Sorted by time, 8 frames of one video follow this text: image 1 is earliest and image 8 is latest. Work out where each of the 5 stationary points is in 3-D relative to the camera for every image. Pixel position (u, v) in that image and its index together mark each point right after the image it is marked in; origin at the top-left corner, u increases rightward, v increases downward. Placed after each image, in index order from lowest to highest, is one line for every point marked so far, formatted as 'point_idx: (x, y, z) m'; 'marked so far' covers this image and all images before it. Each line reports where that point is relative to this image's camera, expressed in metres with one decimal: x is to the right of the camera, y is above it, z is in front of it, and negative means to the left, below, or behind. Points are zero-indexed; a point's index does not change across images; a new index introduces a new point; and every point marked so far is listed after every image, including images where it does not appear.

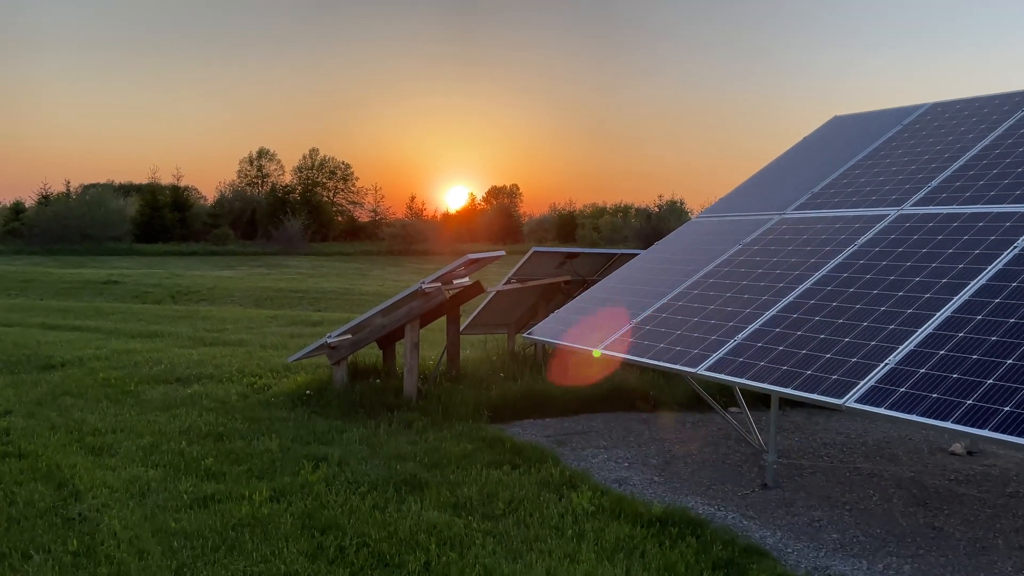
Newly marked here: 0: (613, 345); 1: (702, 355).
0: (+0.9, -0.5, +7.3) m
1: (+1.5, -0.5, +6.5) m
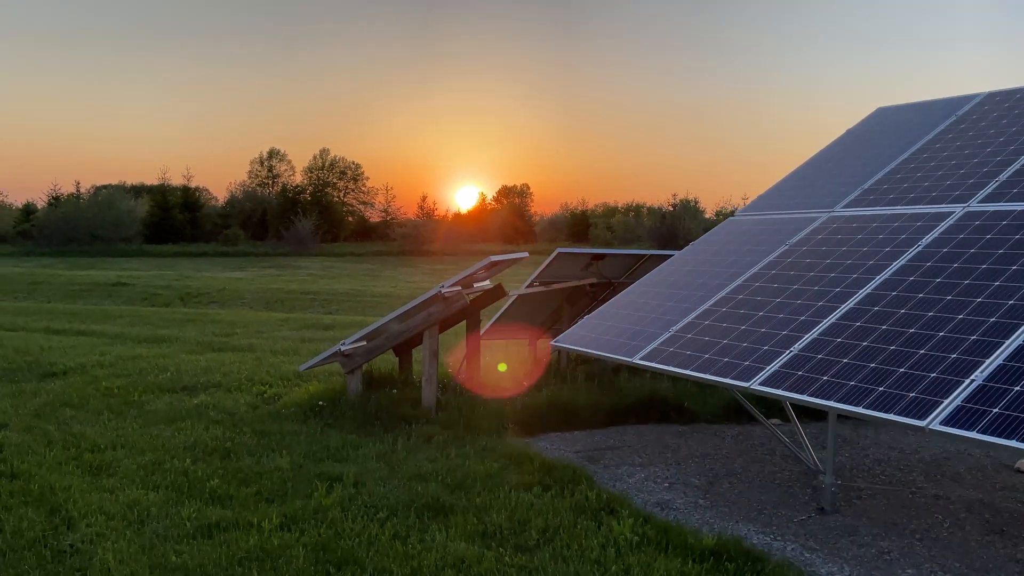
0: (+1.2, -0.6, +6.7) m
1: (+1.7, -0.6, +5.9) m
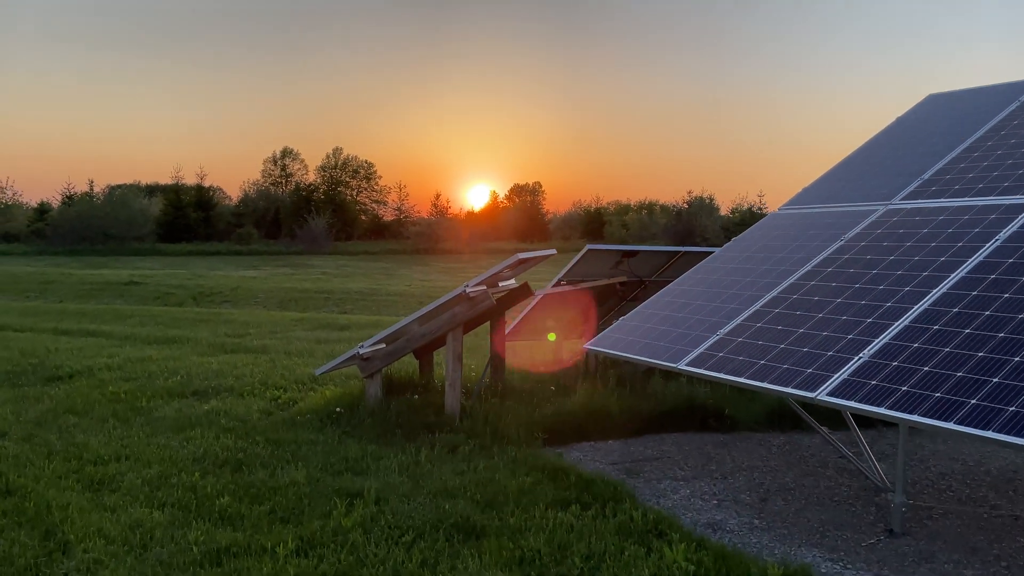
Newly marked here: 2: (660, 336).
0: (+1.4, -0.6, +6.1) m
1: (+2.0, -0.6, +5.3) m
2: (+1.3, -0.4, +6.9) m
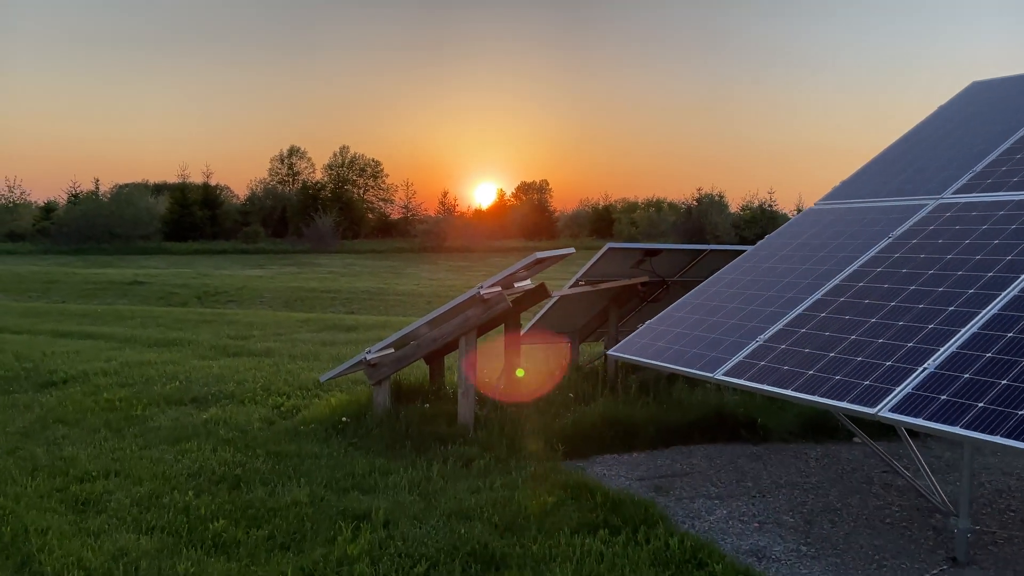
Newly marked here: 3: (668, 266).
0: (+1.6, -0.6, +5.6) m
1: (+2.1, -0.6, +4.7) m
2: (+1.4, -0.4, +6.4) m
3: (+1.8, +0.3, +9.4) m
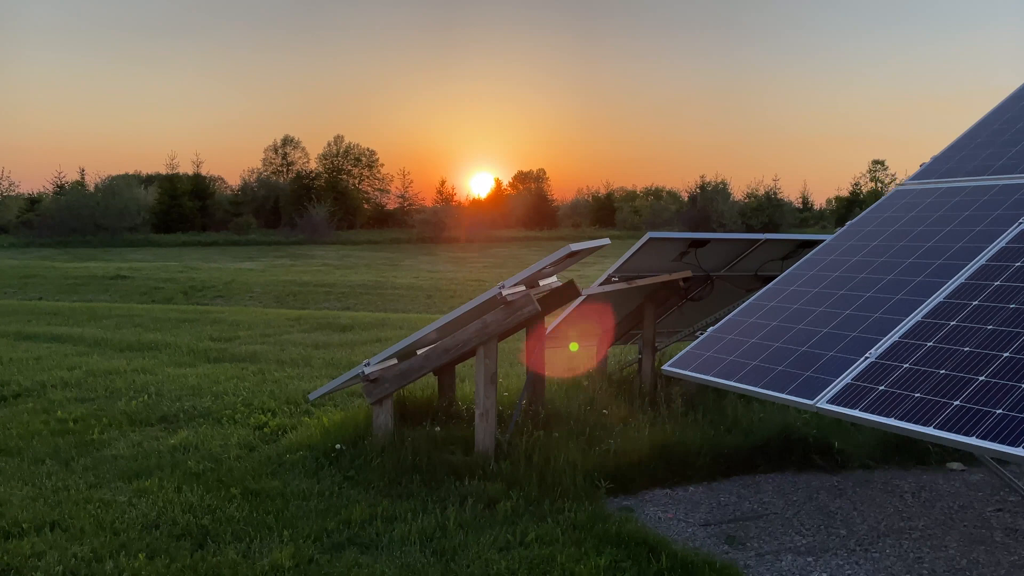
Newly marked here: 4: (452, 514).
0: (+1.8, -0.6, +4.3) m
1: (+2.4, -0.6, +3.4) m
2: (+1.6, -0.4, +5.1) m
3: (+2.0, +0.3, +8.1) m
4: (-0.4, -1.5, +5.4) m
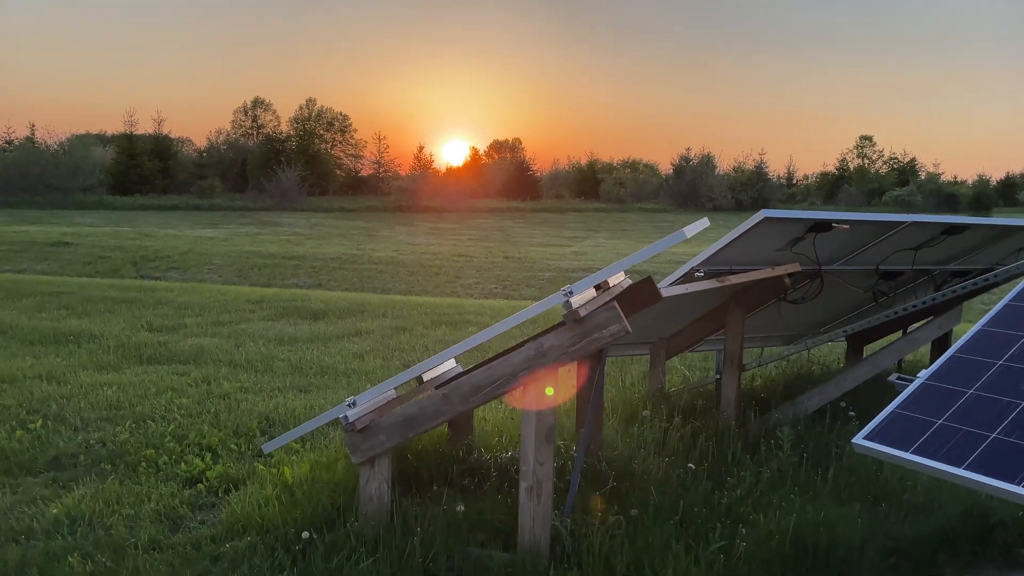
0: (+2.2, -0.7, +2.1) m
1: (+2.8, -0.8, +1.2) m
2: (+2.0, -0.5, +2.9) m
3: (+2.3, +0.3, +5.9) m
4: (0.0, -1.6, +3.1) m
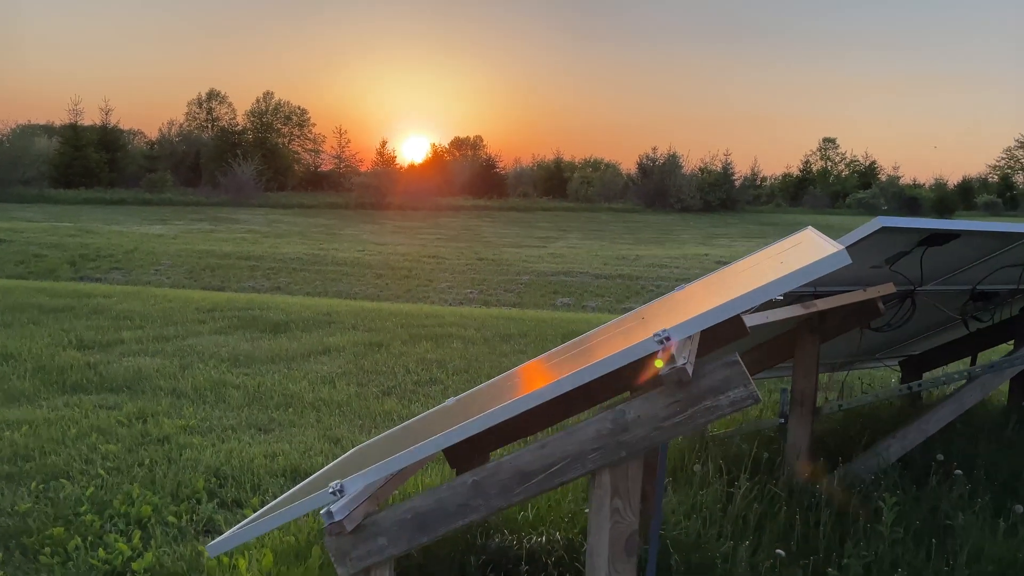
0: (+2.5, -0.9, +0.9) m
1: (+3.2, -1.0, +0.1) m
2: (+2.3, -0.7, +1.7) m
3: (+2.4, +0.1, +4.7) m
4: (+0.2, -1.7, +1.8) m
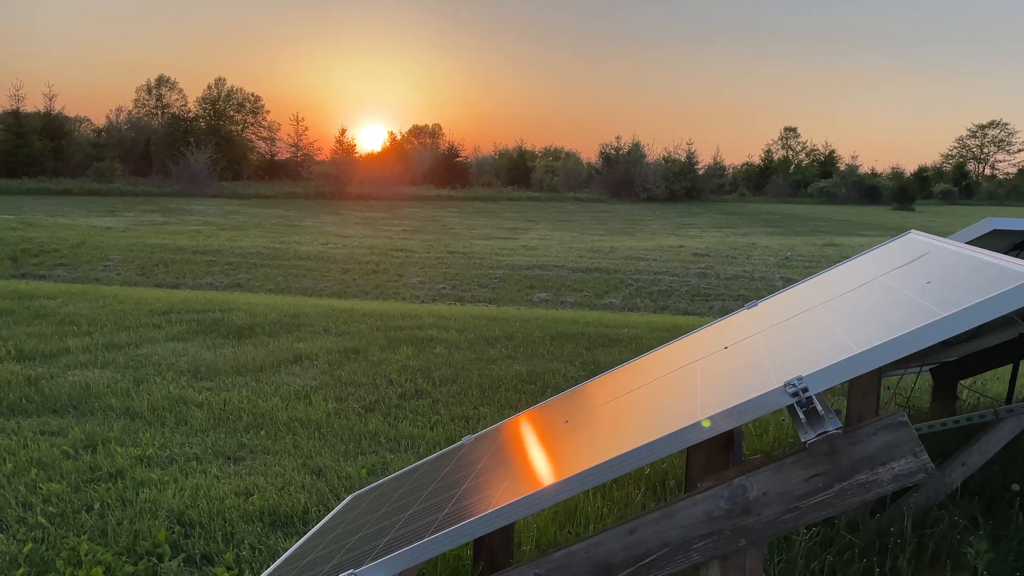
0: (+2.8, -1.0, +0.4) m
1: (+3.5, -1.1, -0.4) m
2: (+2.6, -0.8, +1.1) m
3: (+2.6, +0.1, +4.1) m
4: (+0.5, -1.8, +1.2) m
